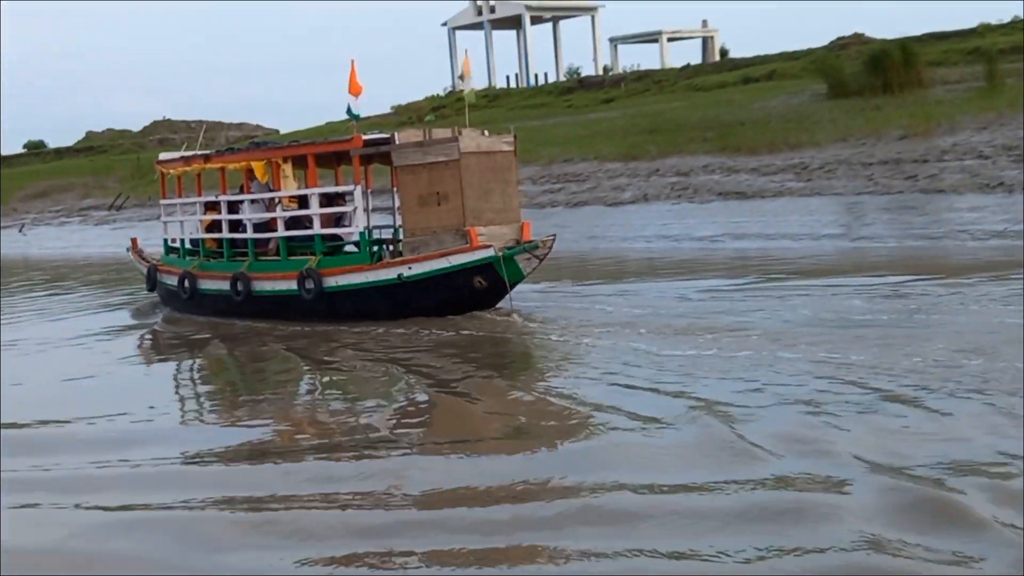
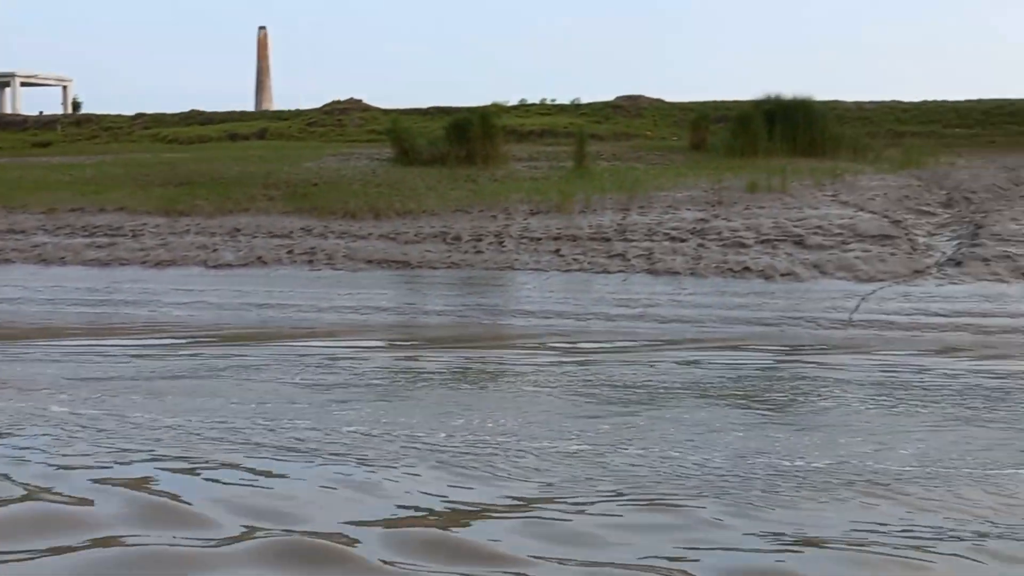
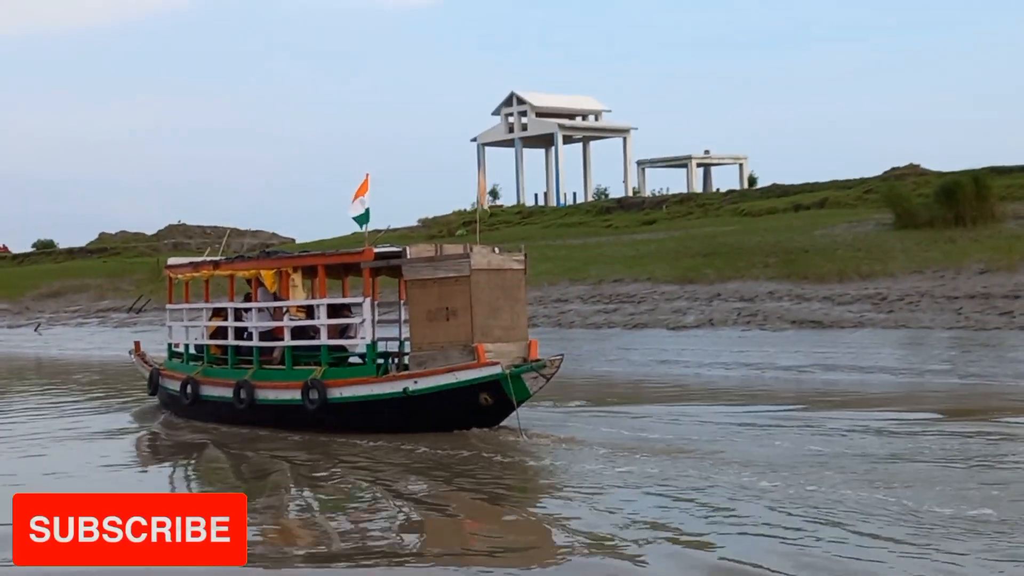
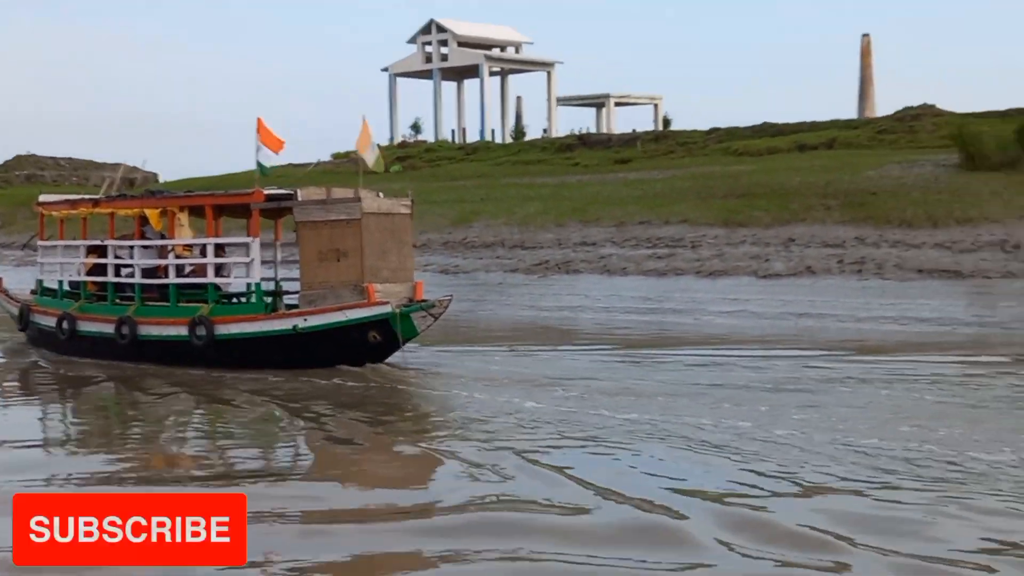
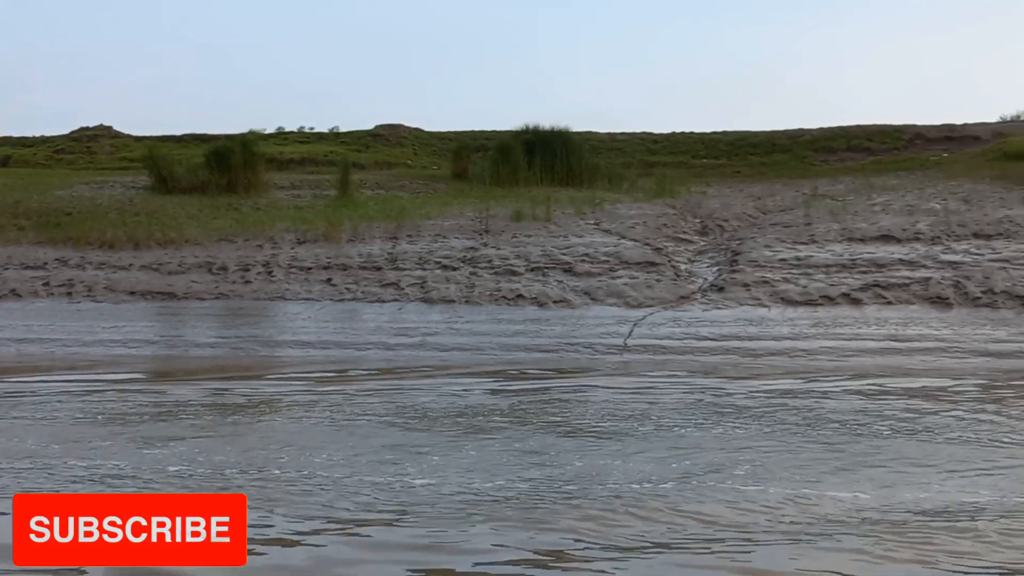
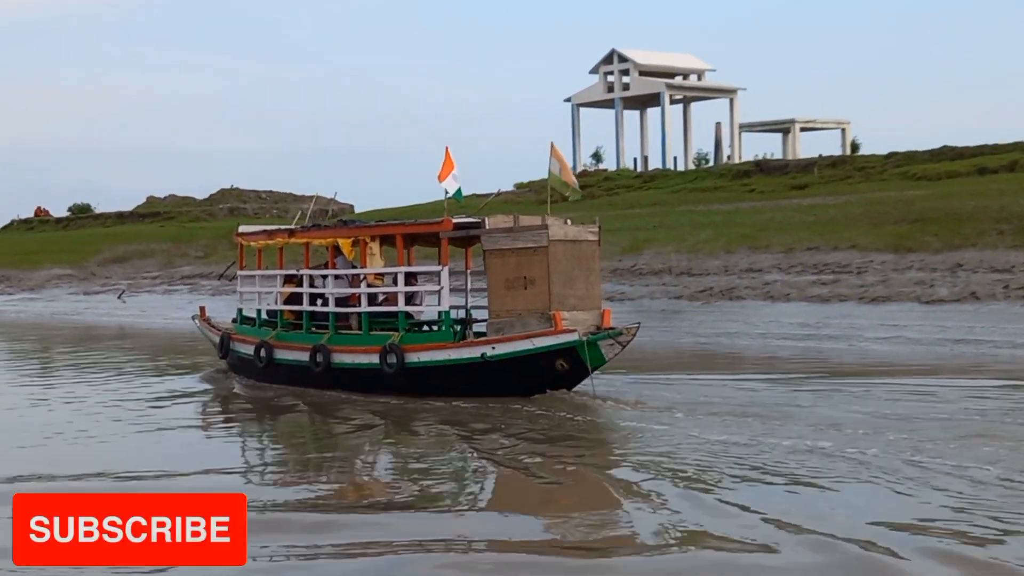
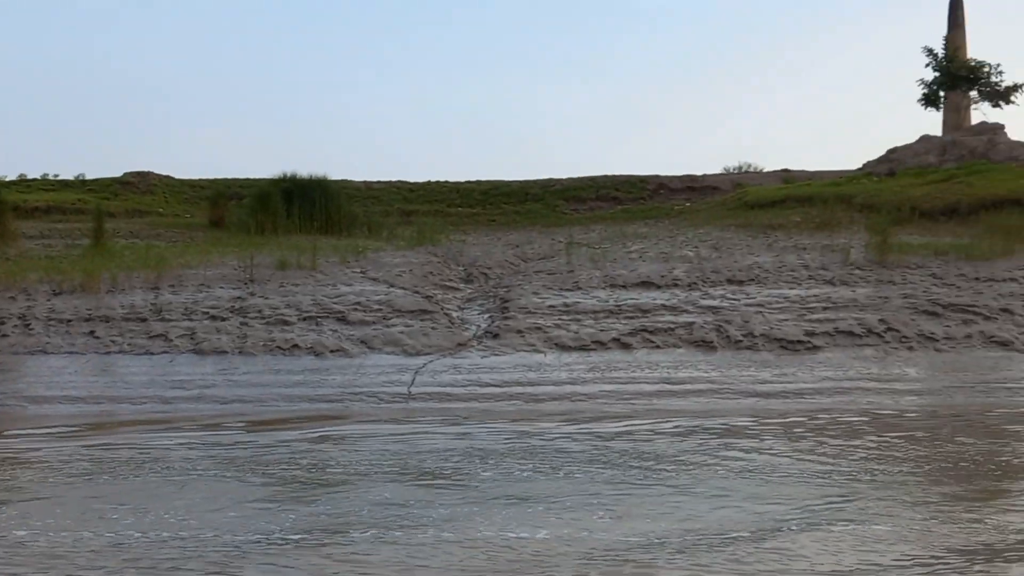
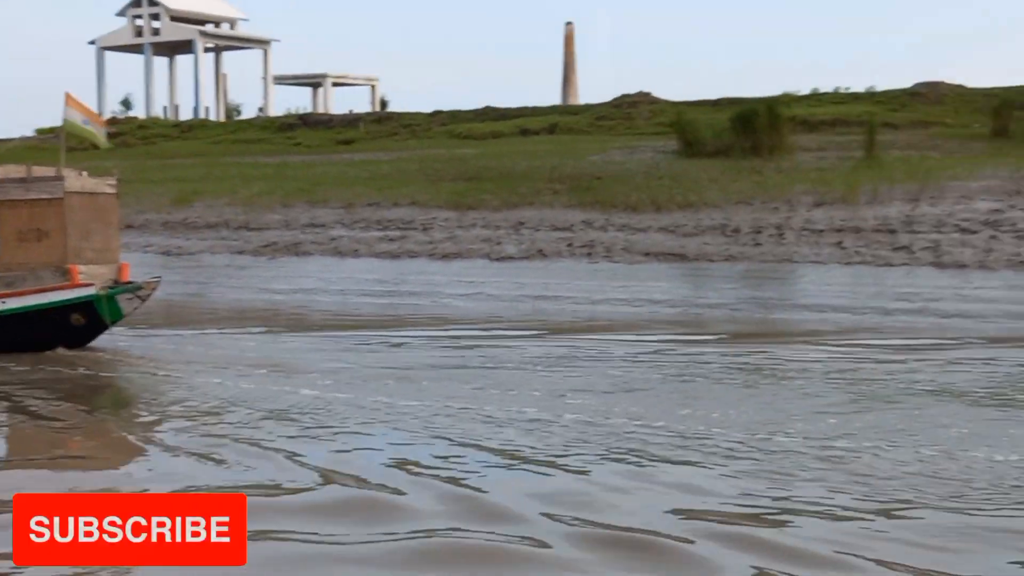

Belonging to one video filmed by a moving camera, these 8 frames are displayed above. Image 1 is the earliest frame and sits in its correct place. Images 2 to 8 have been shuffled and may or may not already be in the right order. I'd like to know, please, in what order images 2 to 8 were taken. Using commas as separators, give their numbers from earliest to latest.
3, 6, 4, 8, 2, 5, 7
